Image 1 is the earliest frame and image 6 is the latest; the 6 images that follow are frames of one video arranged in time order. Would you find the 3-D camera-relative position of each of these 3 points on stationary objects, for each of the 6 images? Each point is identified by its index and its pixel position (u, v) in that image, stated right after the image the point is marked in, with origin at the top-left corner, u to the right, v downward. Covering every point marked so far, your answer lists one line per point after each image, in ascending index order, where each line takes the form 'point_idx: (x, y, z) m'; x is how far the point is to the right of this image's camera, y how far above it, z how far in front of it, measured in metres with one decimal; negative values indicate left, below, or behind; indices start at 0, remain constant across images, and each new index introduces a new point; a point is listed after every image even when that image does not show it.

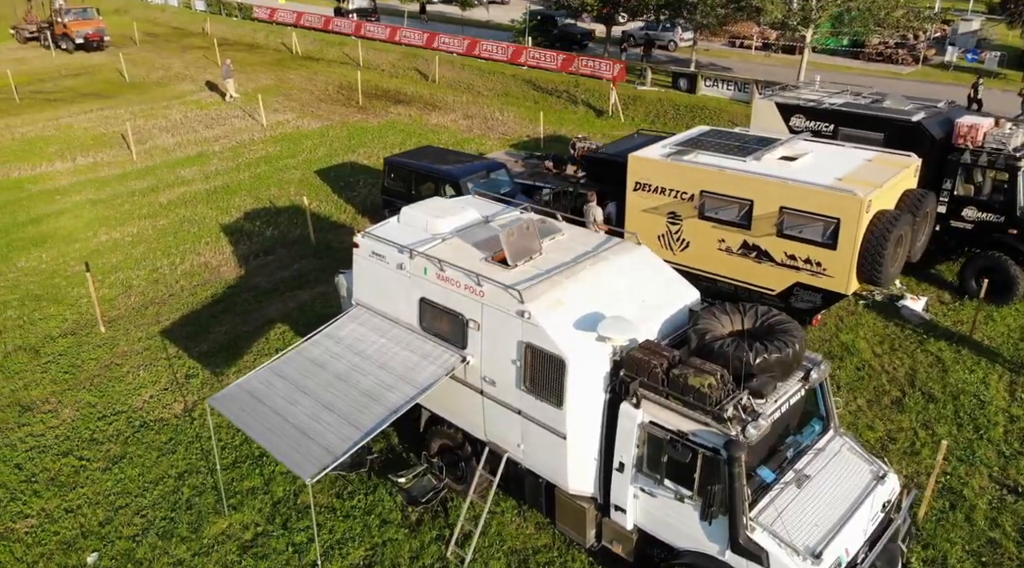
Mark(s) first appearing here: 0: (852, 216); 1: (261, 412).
0: (+4.1, +0.8, +8.9) m
1: (-2.5, -1.3, +7.4) m
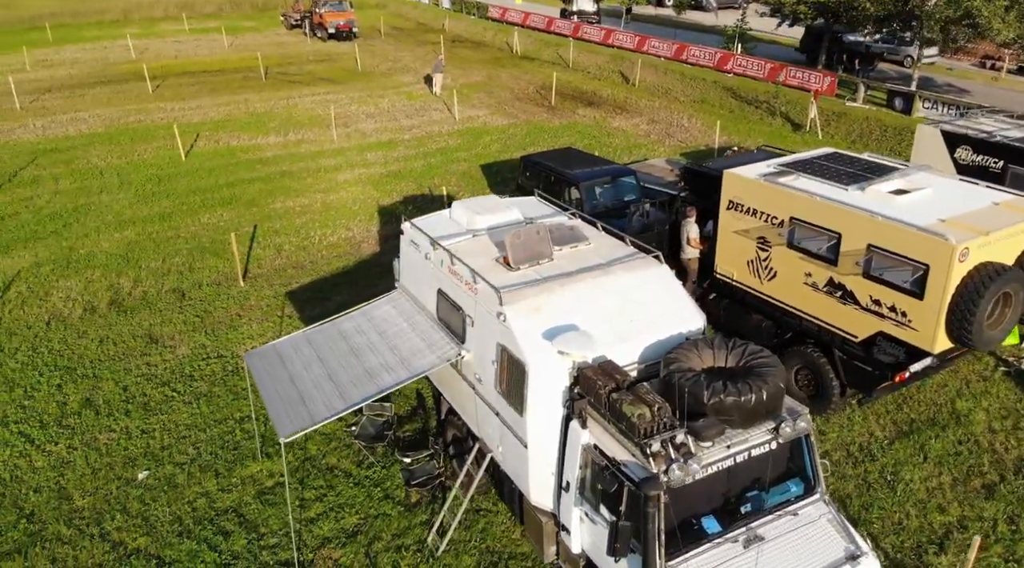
0: (+4.5, +0.2, +7.7) m
1: (-2.6, -1.0, +8.1) m
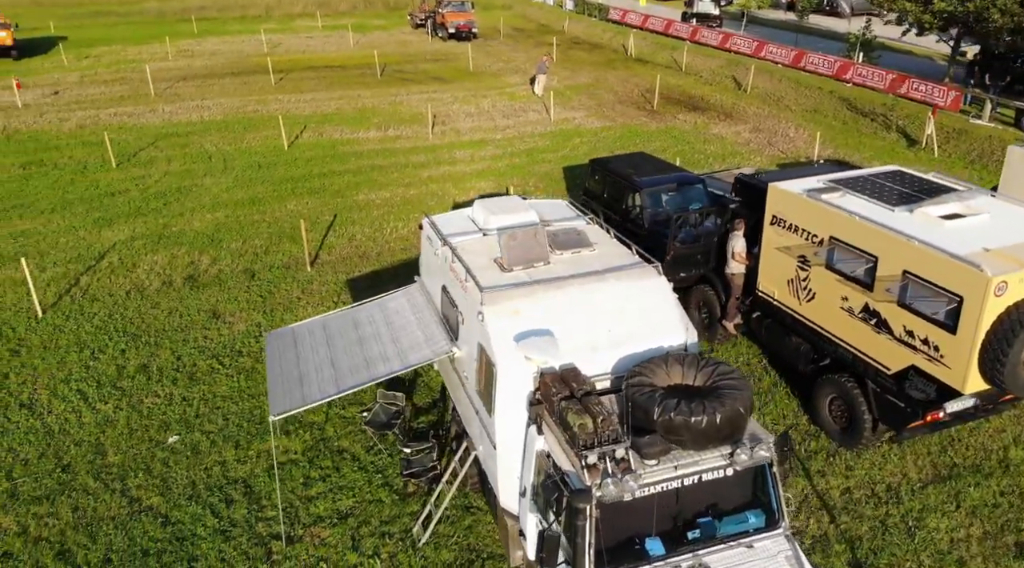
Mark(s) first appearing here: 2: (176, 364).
0: (+4.4, -0.1, +7.1) m
1: (-2.6, -0.8, +8.5) m
2: (-5.3, -1.3, +11.8) m
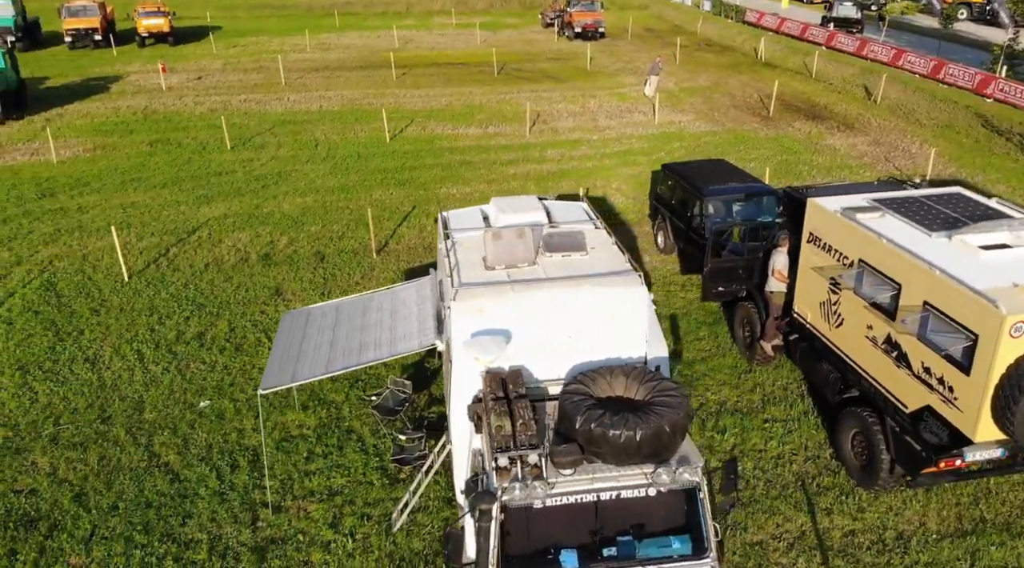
0: (+4.1, -0.4, +6.4) m
1: (-2.6, -0.6, +8.9) m
2: (-4.8, -0.9, +12.6) m
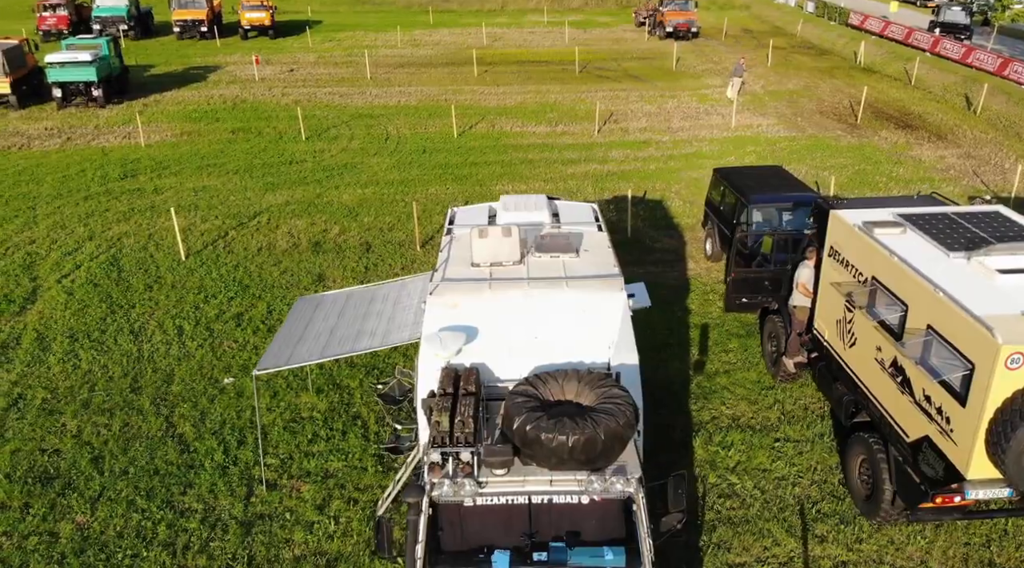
0: (+3.8, -0.7, +5.9) m
1: (-2.6, -0.4, +9.2) m
2: (-4.4, -0.6, +13.2) m
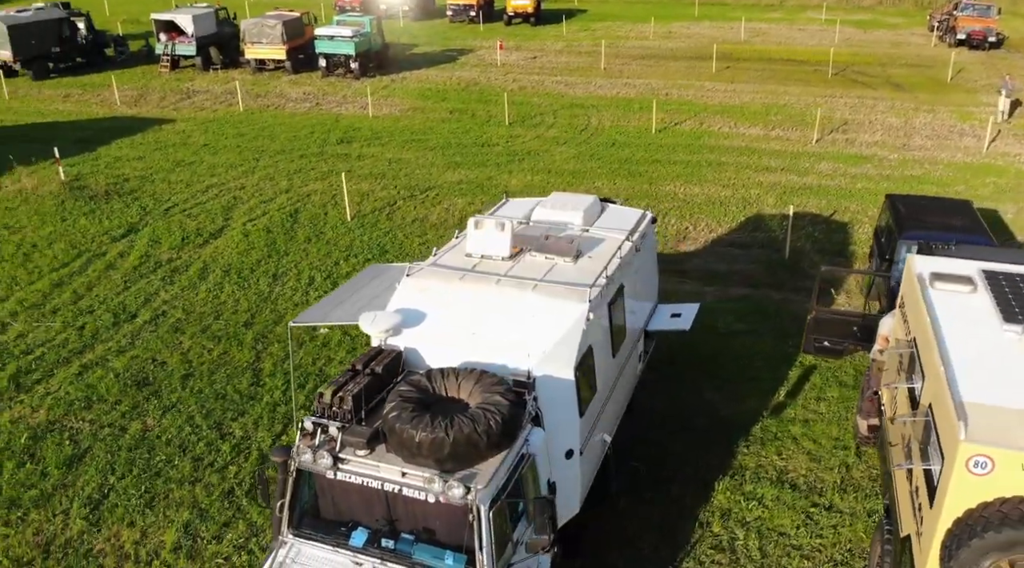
0: (+2.8, -1.2, +4.8) m
1: (-2.0, 0.0, +9.9) m
2: (-2.4, 0.0, +14.3) m
